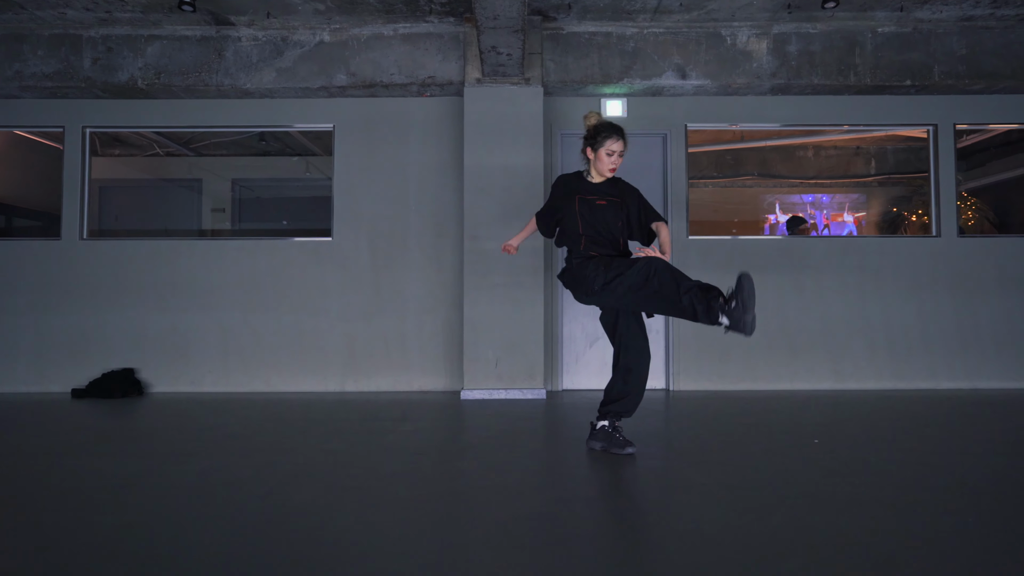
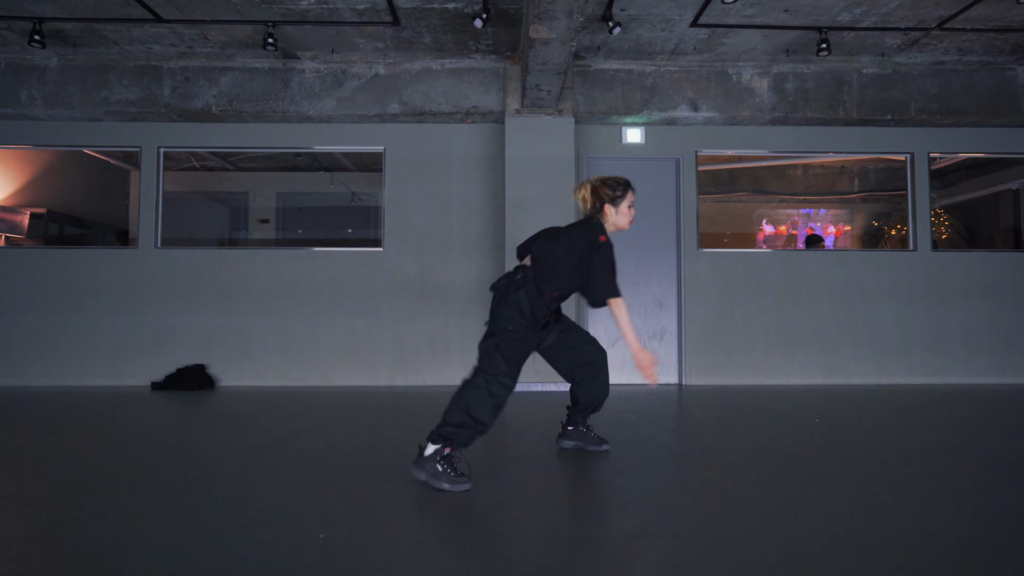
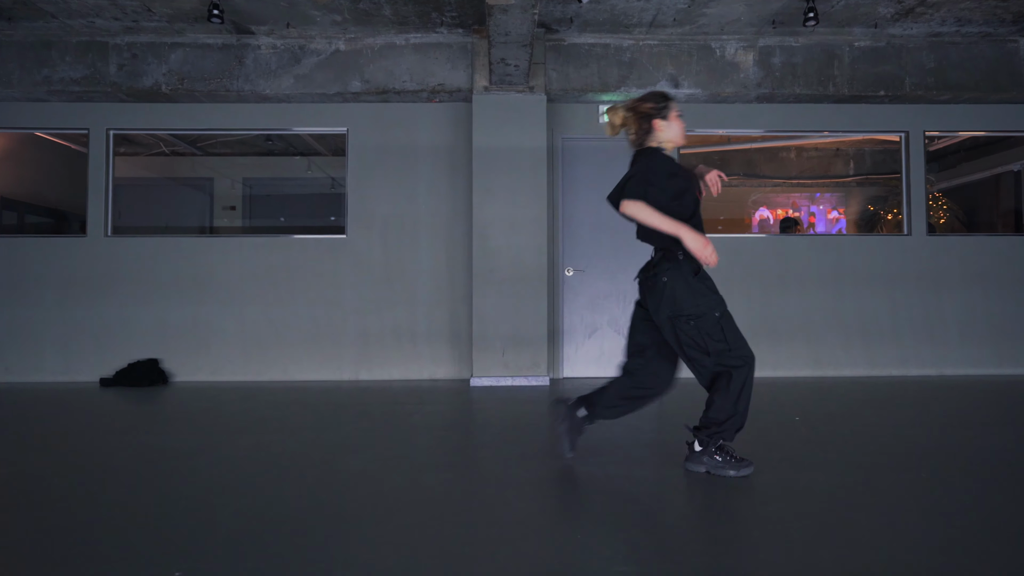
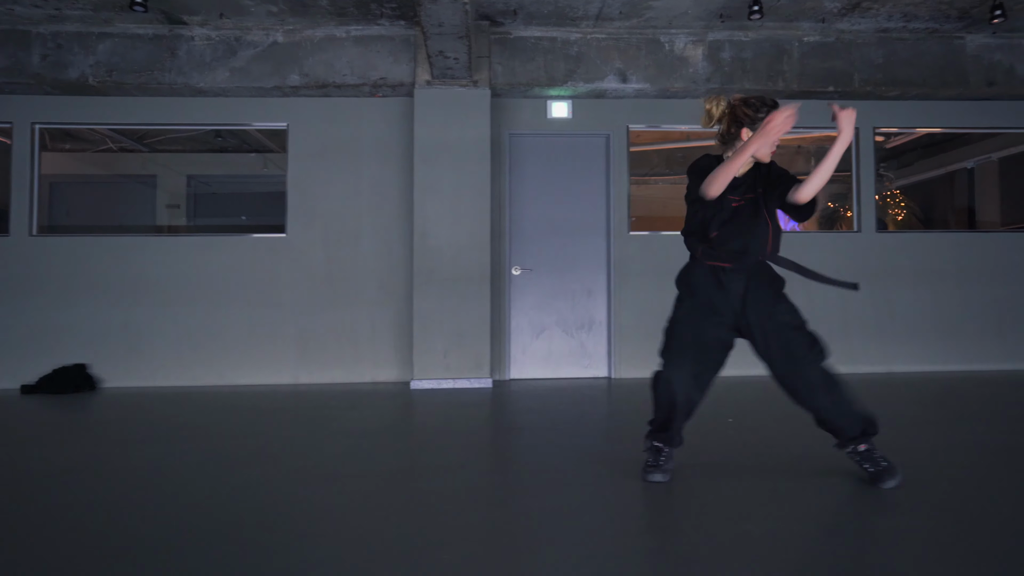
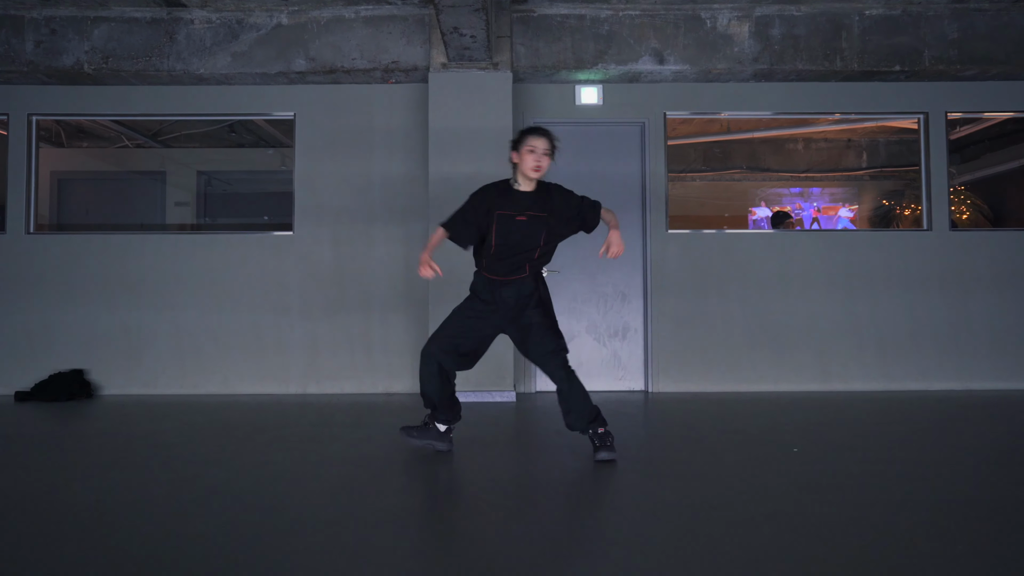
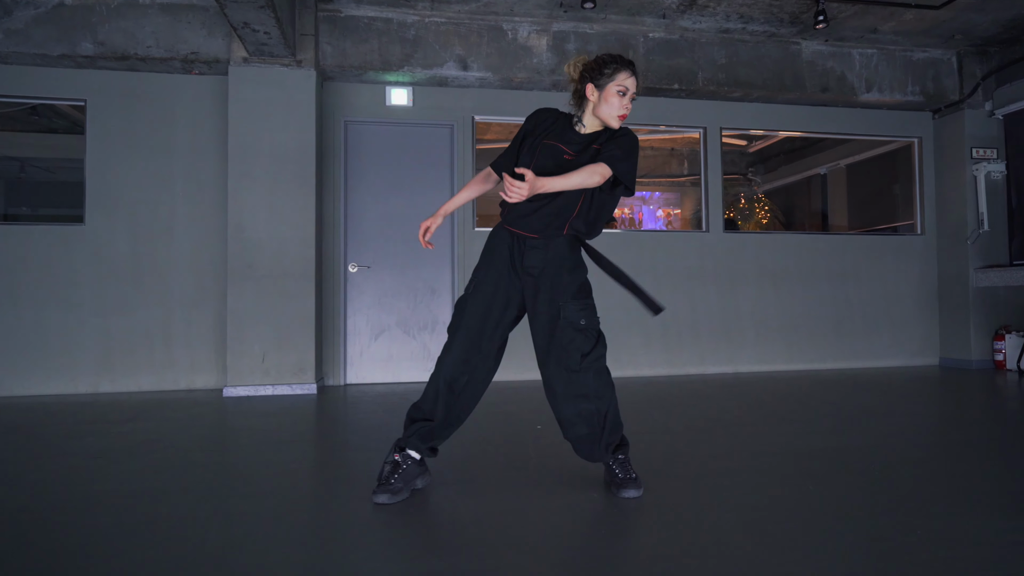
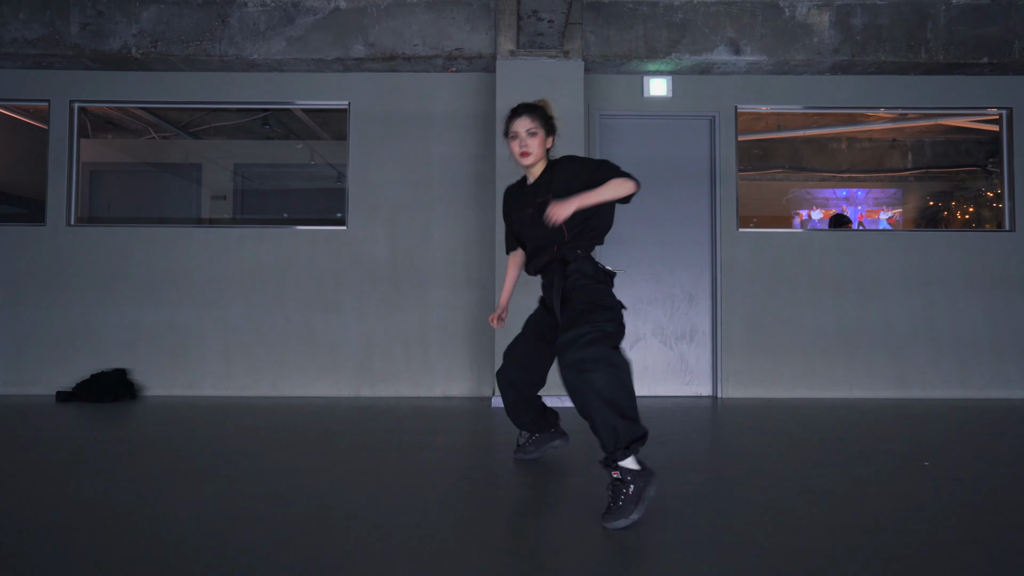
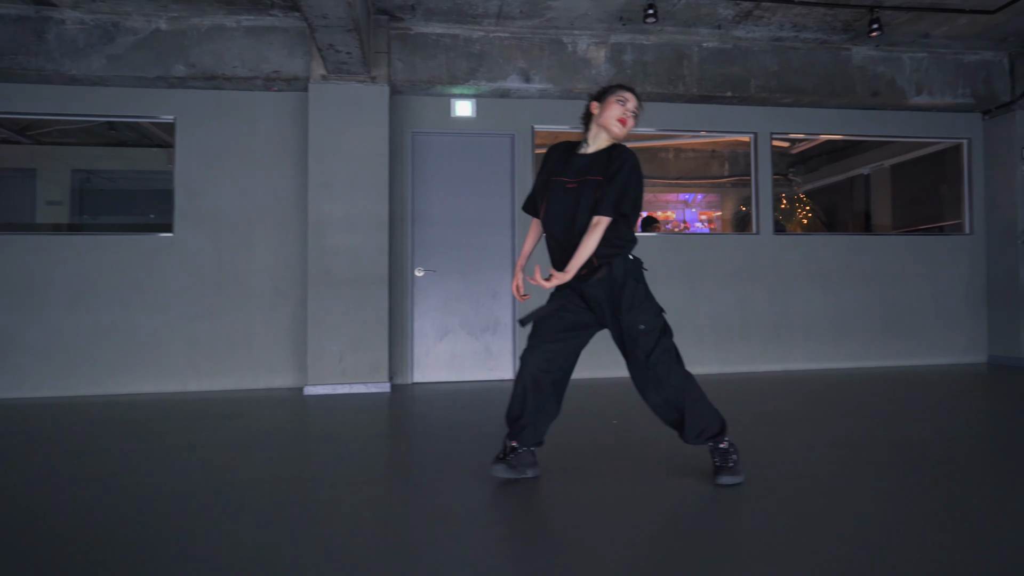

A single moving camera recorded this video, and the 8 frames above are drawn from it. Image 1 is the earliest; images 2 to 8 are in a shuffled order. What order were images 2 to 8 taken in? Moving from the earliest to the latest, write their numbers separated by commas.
5, 7, 2, 3, 4, 8, 6
